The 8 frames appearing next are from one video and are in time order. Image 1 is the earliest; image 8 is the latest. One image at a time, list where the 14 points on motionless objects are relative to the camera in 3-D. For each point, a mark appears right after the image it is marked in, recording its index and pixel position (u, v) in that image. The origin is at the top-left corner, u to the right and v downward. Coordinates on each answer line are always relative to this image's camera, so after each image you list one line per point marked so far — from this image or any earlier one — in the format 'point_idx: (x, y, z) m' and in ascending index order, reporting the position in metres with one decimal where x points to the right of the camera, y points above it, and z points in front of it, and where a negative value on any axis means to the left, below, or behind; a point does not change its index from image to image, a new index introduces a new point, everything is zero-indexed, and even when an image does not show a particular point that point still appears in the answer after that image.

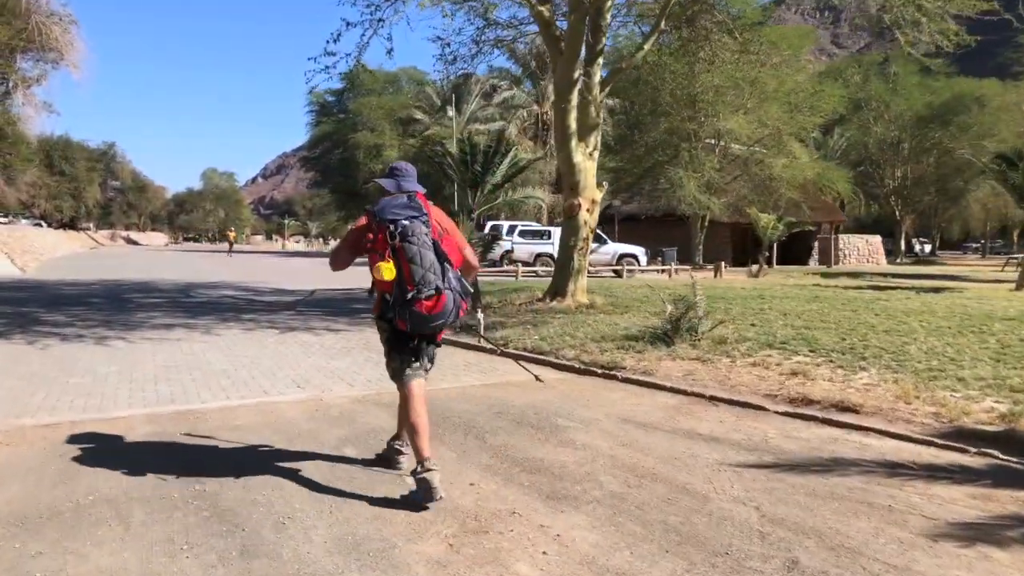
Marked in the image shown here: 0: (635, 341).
0: (+1.5, -0.7, +10.4) m
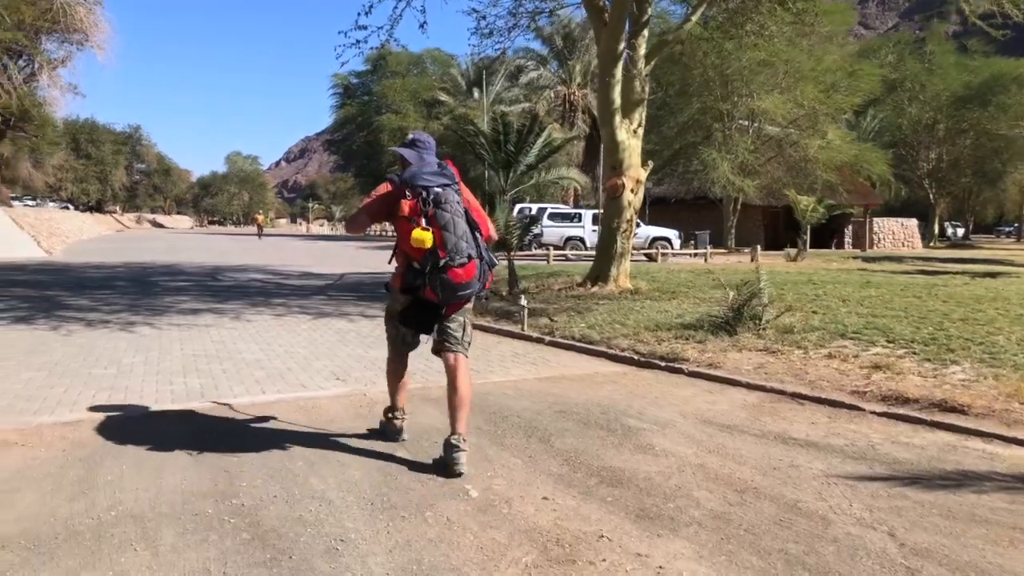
0: (+2.1, -0.5, +9.7) m
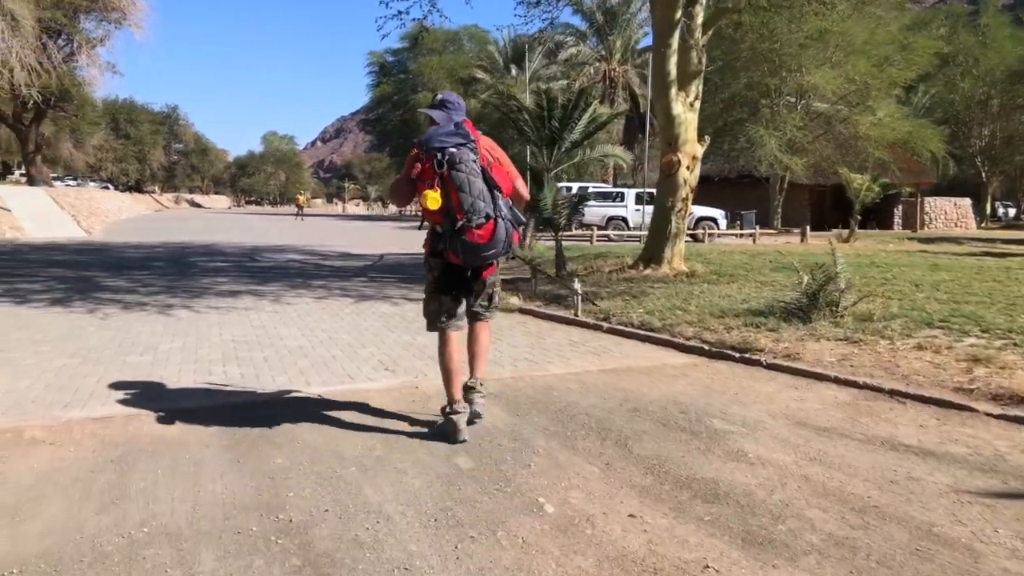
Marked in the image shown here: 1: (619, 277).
0: (+2.7, -0.3, +9.0) m
1: (+1.7, +0.2, +13.6) m
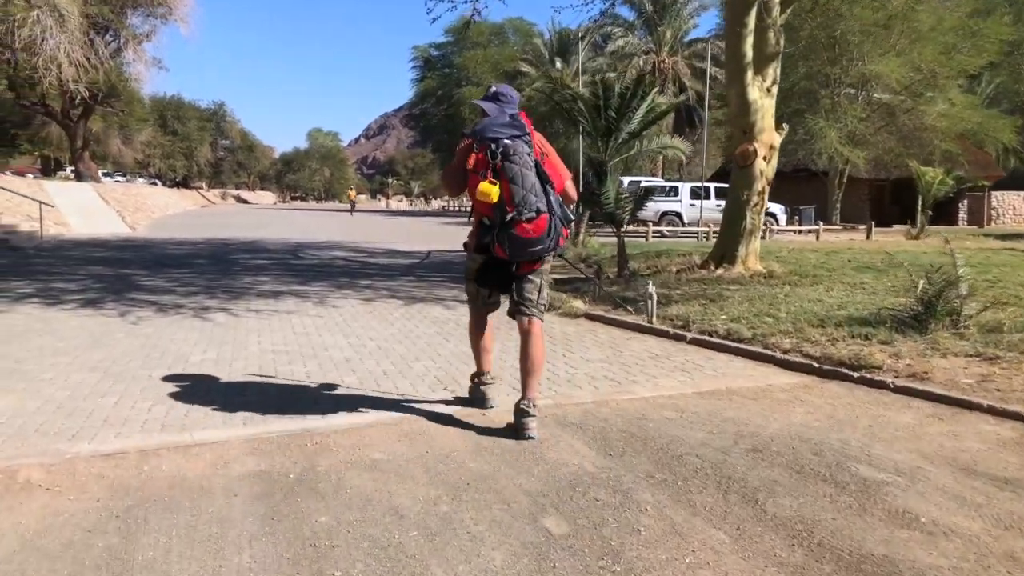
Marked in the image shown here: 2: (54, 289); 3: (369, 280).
0: (+3.3, -0.4, +7.8) m
1: (+2.6, +0.2, +12.5) m
2: (-6.7, 0.0, +12.3) m
3: (-2.4, +0.1, +13.9) m
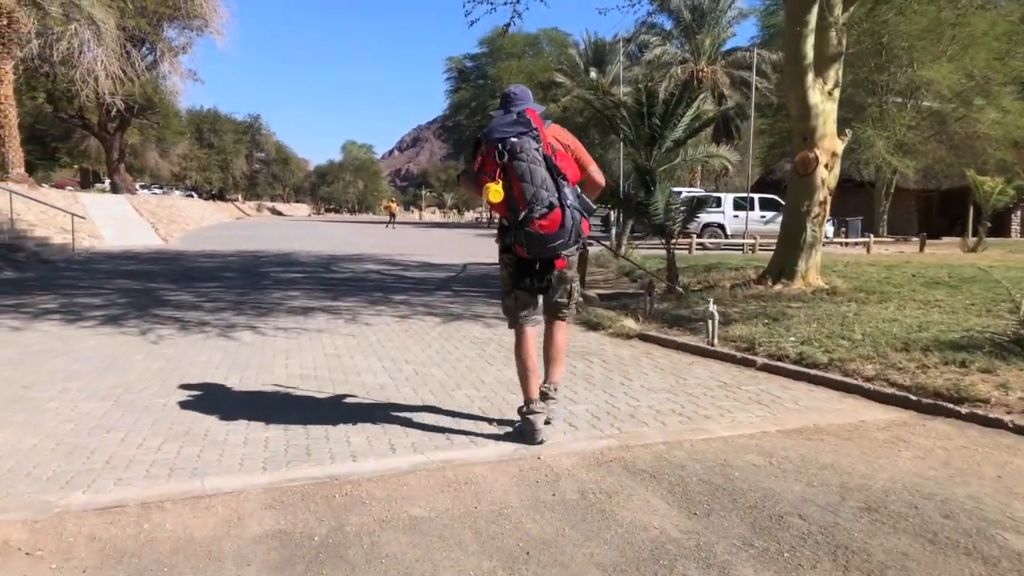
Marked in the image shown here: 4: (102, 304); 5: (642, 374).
0: (+3.7, -0.5, +7.0) m
1: (+3.2, -0.1, +11.7) m
2: (-6.1, -0.2, +11.9) m
3: (-1.7, -0.1, +13.3) m
4: (-5.8, -0.2, +11.9) m
5: (+1.1, -0.7, +6.9) m
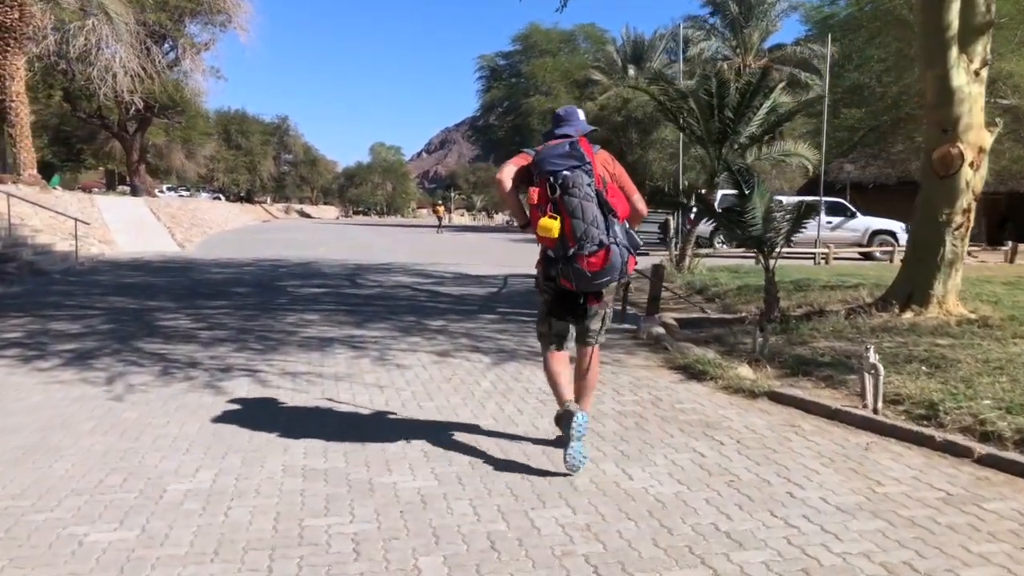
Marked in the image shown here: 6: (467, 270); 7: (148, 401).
0: (+4.3, -0.8, +4.6) m
1: (+3.9, -0.4, +9.3) m
2: (-5.3, -0.5, +9.8) m
3: (-0.9, -0.4, +11.1) m
4: (-5.0, -0.5, +9.9) m
5: (+1.6, -1.0, +4.7) m
6: (-1.0, +0.4, +19.9) m
7: (-2.8, -0.9, +6.4) m
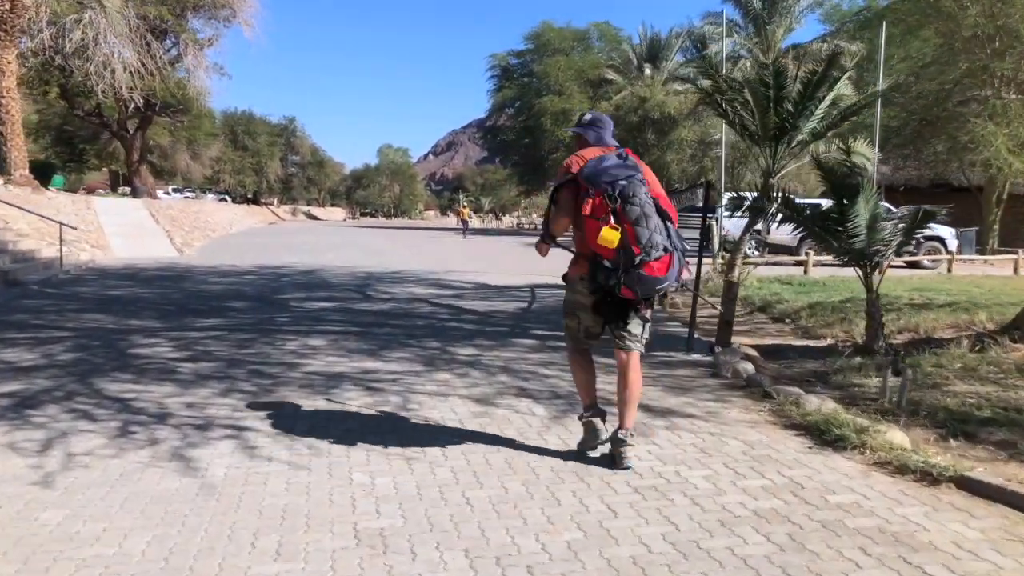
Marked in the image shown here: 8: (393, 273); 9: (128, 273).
0: (+4.7, -1.1, +2.8) m
1: (+4.4, -0.6, +7.5) m
2: (-4.9, -0.7, +8.0) m
3: (-0.4, -0.6, +9.3) m
4: (-4.6, -0.7, +8.1) m
5: (+2.0, -1.2, +2.8) m
6: (-0.5, +0.2, +18.1) m
7: (-2.3, -1.1, +4.6) m
8: (-2.7, +0.3, +19.2) m
9: (-8.5, +0.3, +18.7) m
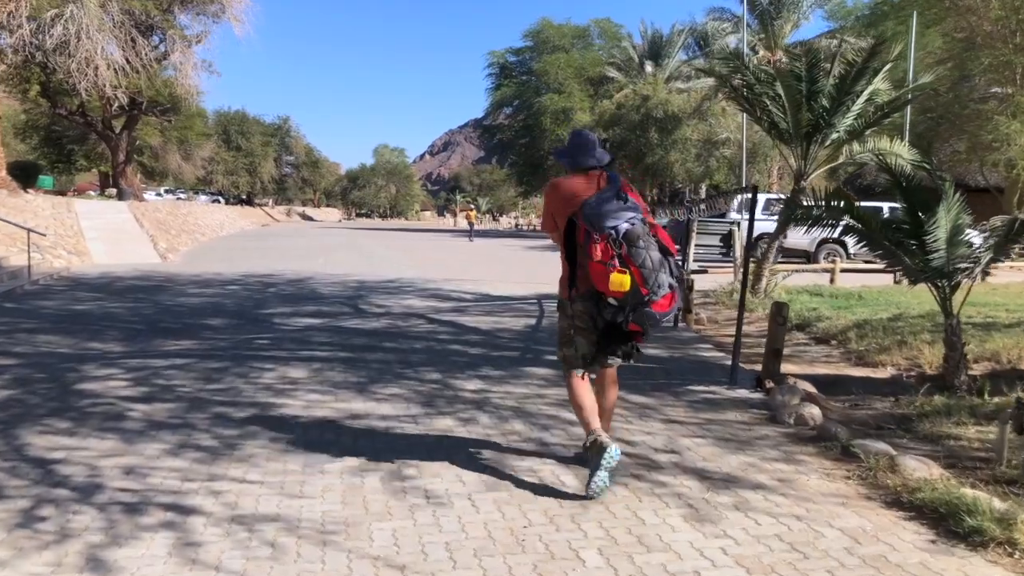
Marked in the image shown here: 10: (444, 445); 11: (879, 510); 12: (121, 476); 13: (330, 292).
0: (+4.9, -1.3, +1.5) m
1: (+4.5, -0.8, +6.2) m
2: (-4.7, -1.0, +6.7) m
3: (-0.3, -0.9, +8.0) m
4: (-4.4, -1.0, +6.7) m
5: (+2.2, -1.4, +1.5) m
6: (-0.4, 0.0, +16.7) m
7: (-2.2, -1.3, +3.3) m
8: (-2.6, +0.1, +17.9) m
9: (-8.4, +0.1, +17.4) m
10: (-0.5, -1.1, +5.8) m
11: (+2.0, -1.2, +4.5) m
12: (-2.4, -1.1, +5.2) m
13: (-3.5, -0.1, +16.1) m
